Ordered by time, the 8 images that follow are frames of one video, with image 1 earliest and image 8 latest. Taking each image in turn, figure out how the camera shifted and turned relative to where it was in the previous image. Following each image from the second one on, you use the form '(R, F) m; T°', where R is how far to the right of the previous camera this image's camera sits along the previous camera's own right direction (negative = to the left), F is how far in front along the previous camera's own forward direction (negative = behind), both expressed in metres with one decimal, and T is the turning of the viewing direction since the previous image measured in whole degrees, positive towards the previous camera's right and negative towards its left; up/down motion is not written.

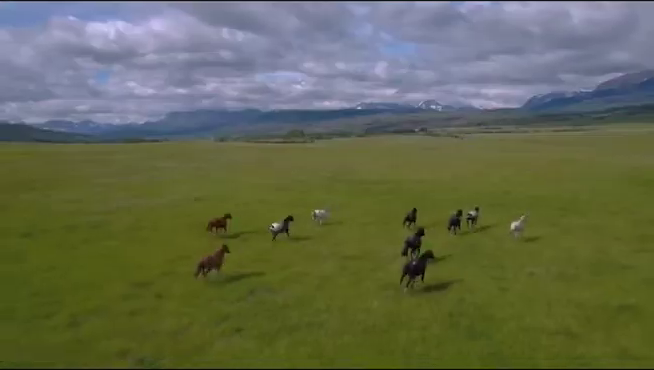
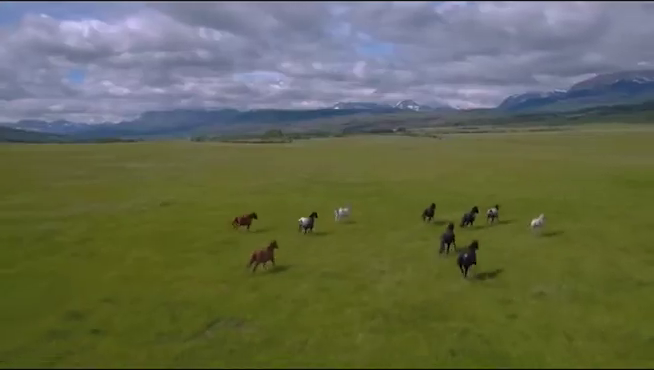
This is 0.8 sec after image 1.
(+0.1, +3.3) m; +2°
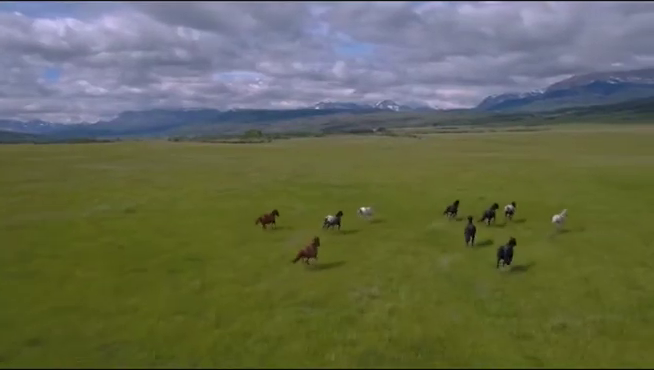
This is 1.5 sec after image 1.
(0.0, +3.4) m; +2°
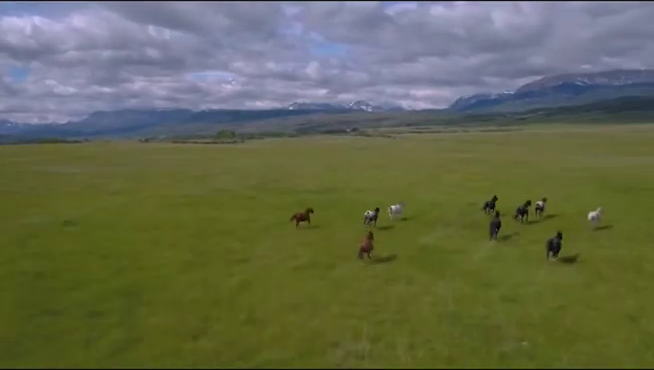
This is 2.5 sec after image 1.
(+0.1, +5.1) m; +3°
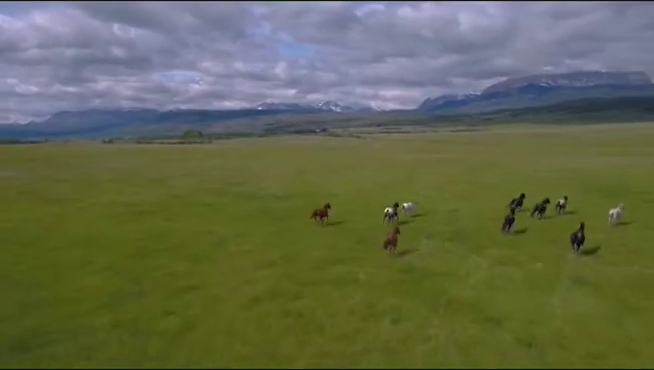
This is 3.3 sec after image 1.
(+0.1, +5.0) m; +3°
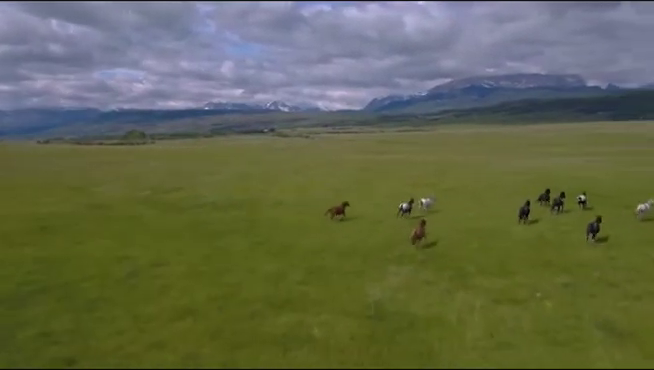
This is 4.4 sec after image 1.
(0.0, +6.0) m; +5°
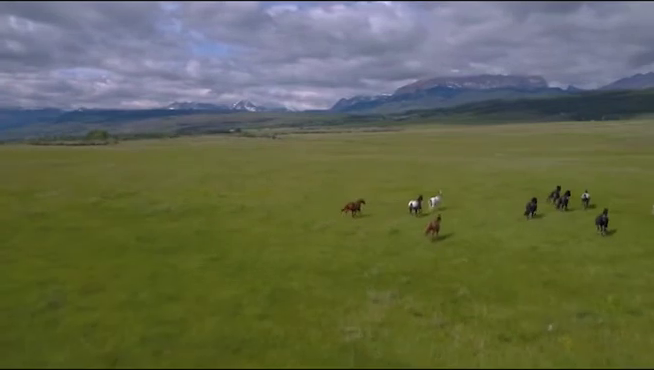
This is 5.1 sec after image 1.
(0.0, +4.9) m; +3°
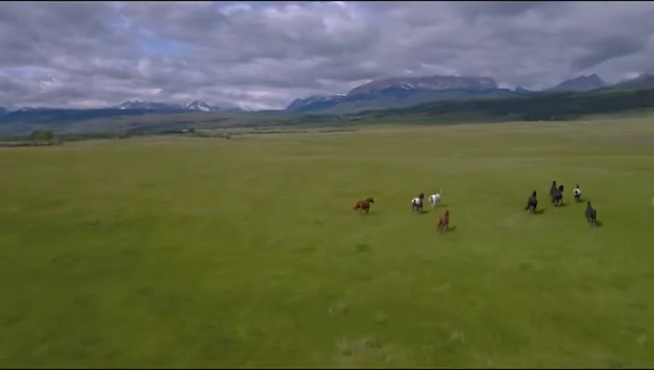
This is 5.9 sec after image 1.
(0.0, +5.7) m; +4°
